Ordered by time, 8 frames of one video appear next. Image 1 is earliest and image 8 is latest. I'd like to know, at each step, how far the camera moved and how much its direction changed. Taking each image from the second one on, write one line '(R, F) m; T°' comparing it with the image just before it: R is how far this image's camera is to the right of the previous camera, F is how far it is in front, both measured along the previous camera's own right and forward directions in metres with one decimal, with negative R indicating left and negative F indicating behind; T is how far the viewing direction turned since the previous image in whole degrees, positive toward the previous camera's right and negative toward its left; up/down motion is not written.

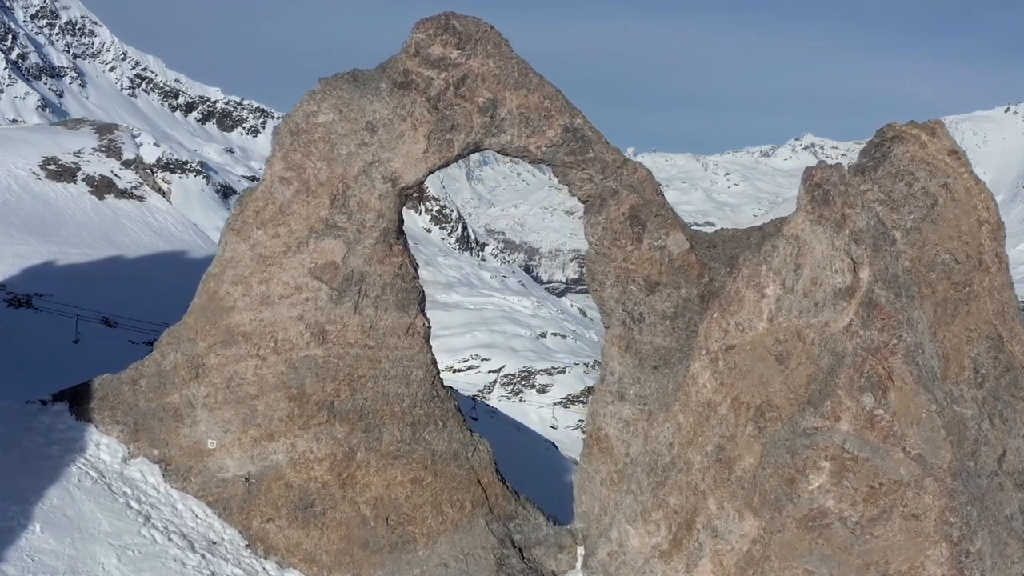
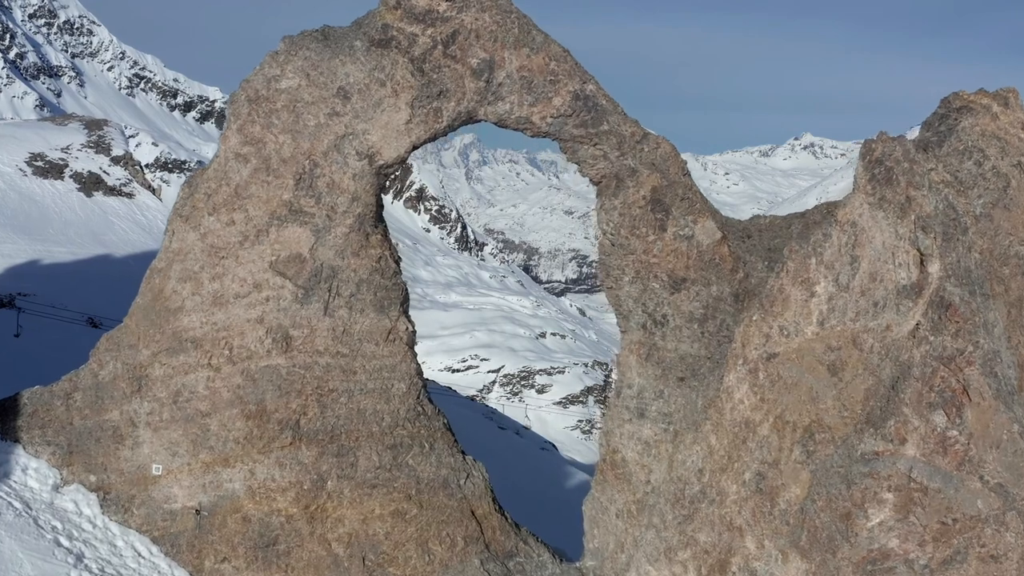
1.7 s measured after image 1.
(0.0, +2.6) m; 0°
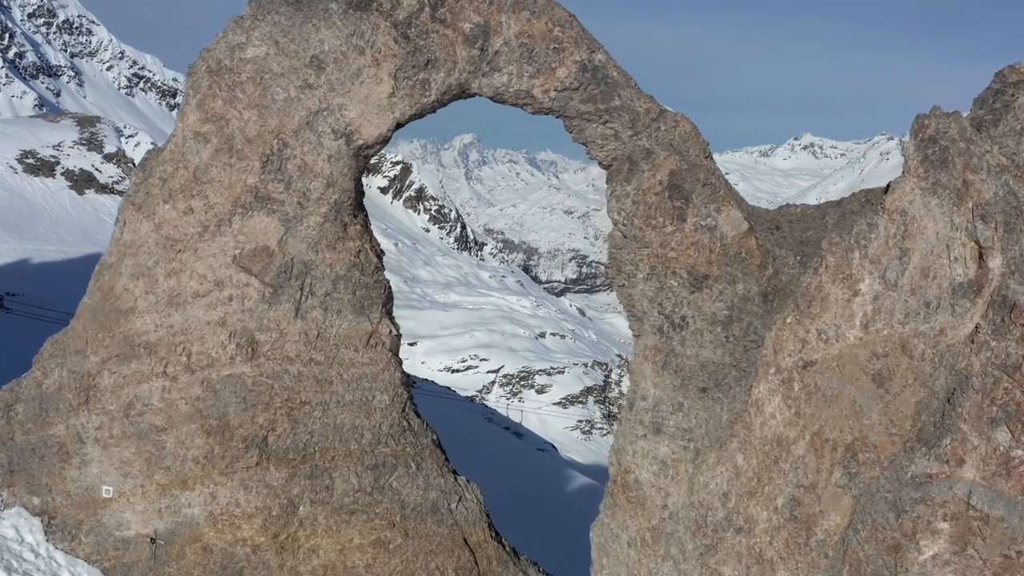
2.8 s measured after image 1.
(0.0, +1.7) m; 0°
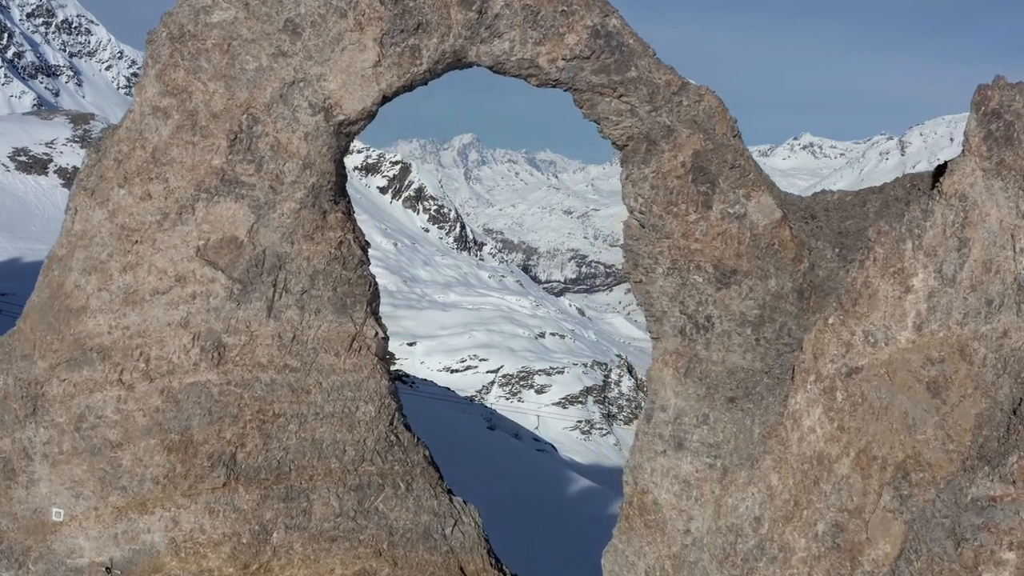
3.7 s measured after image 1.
(0.0, +1.5) m; 0°
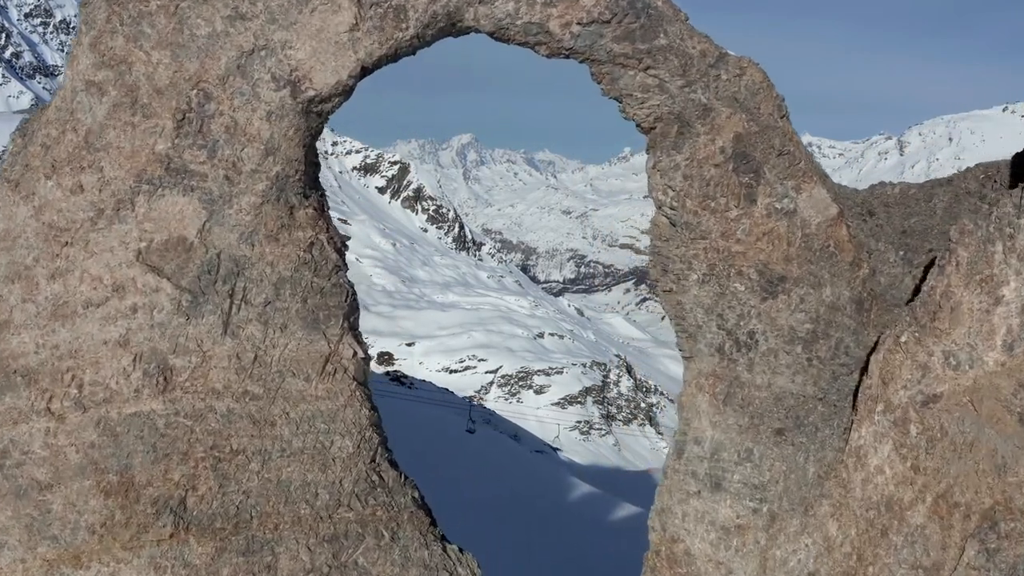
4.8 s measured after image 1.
(-0.1, +1.8) m; 0°
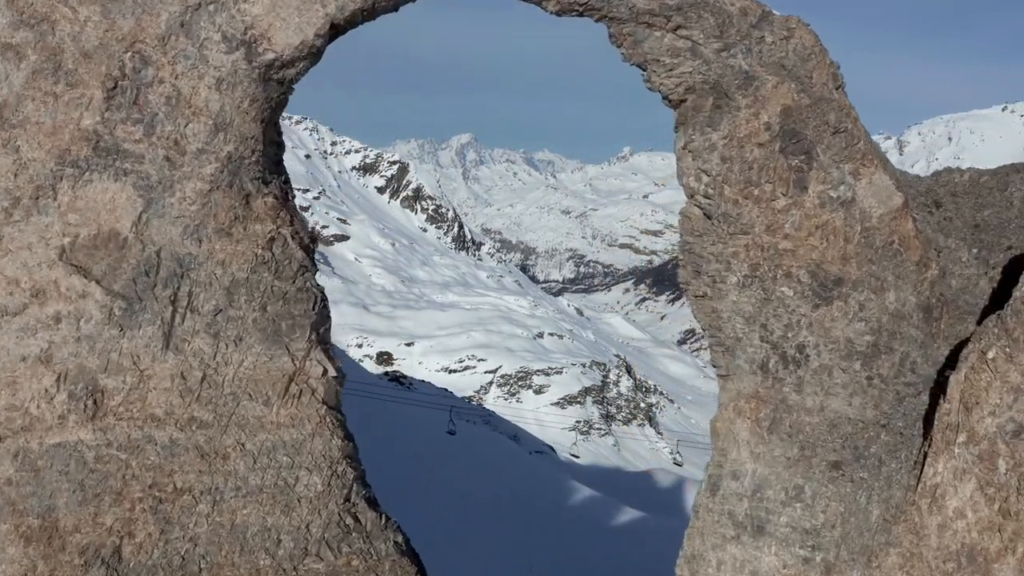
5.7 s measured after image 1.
(0.0, +1.5) m; 0°
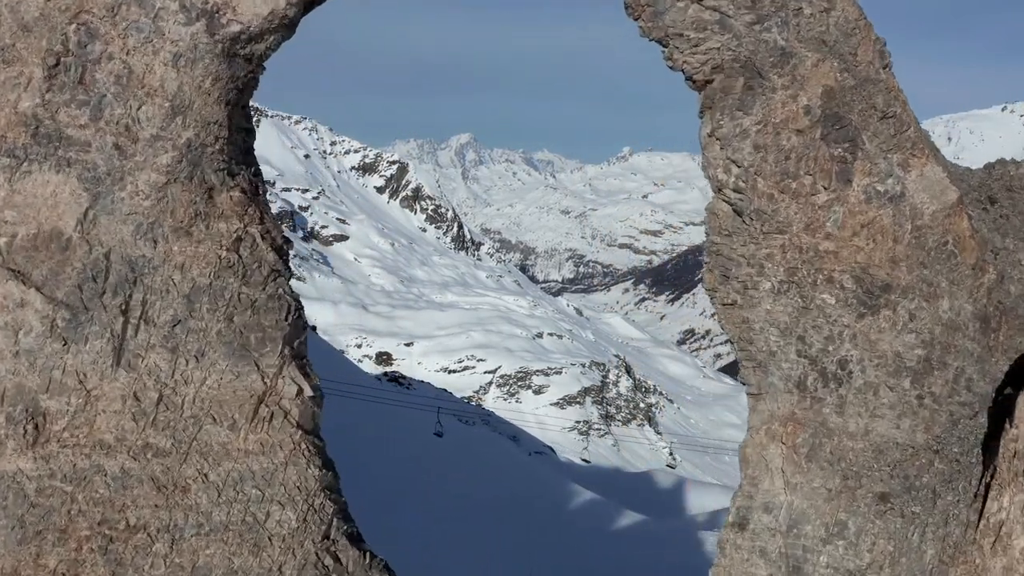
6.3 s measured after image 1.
(0.0, +0.9) m; 0°
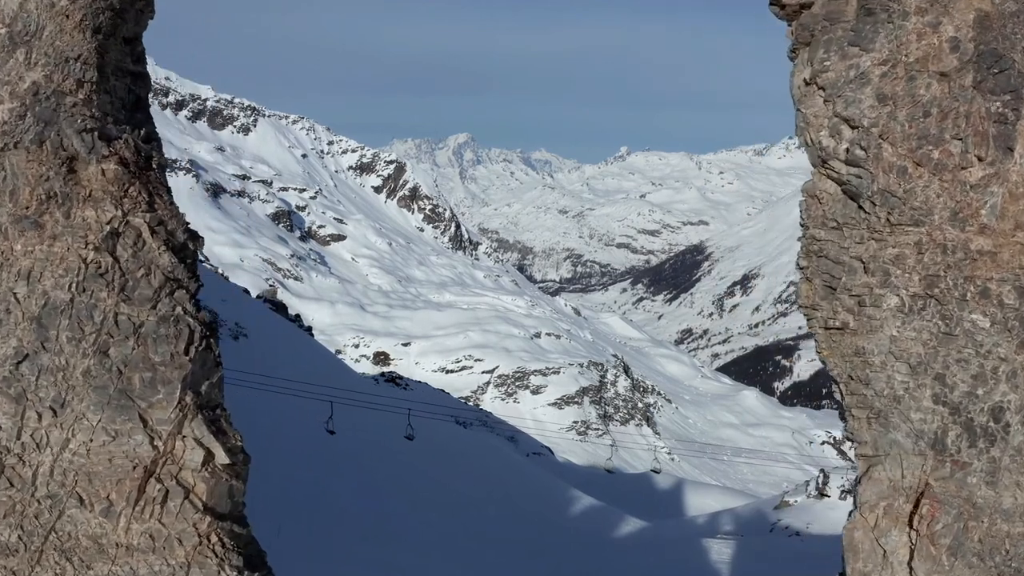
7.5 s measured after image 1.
(0.0, +2.0) m; 0°
